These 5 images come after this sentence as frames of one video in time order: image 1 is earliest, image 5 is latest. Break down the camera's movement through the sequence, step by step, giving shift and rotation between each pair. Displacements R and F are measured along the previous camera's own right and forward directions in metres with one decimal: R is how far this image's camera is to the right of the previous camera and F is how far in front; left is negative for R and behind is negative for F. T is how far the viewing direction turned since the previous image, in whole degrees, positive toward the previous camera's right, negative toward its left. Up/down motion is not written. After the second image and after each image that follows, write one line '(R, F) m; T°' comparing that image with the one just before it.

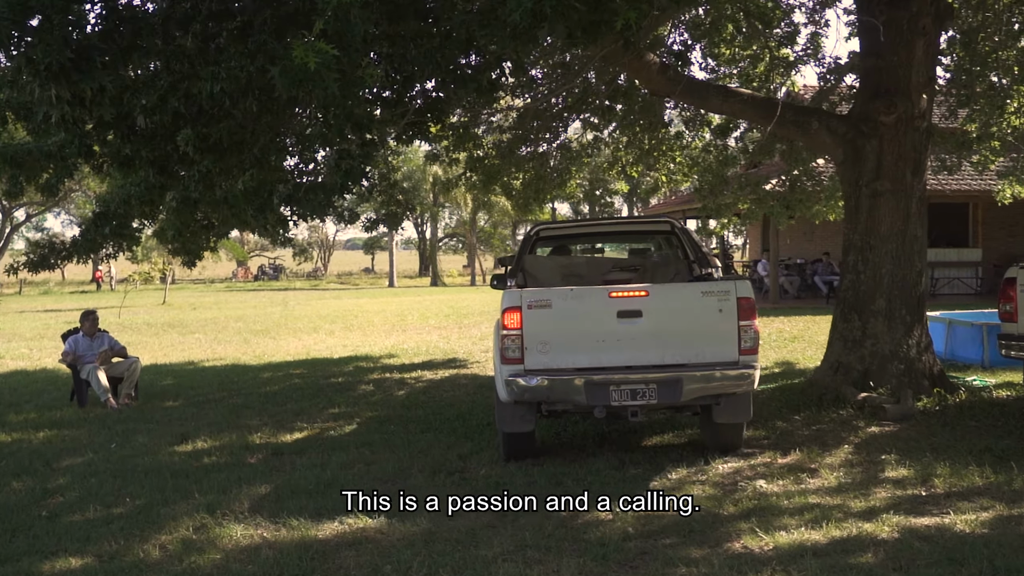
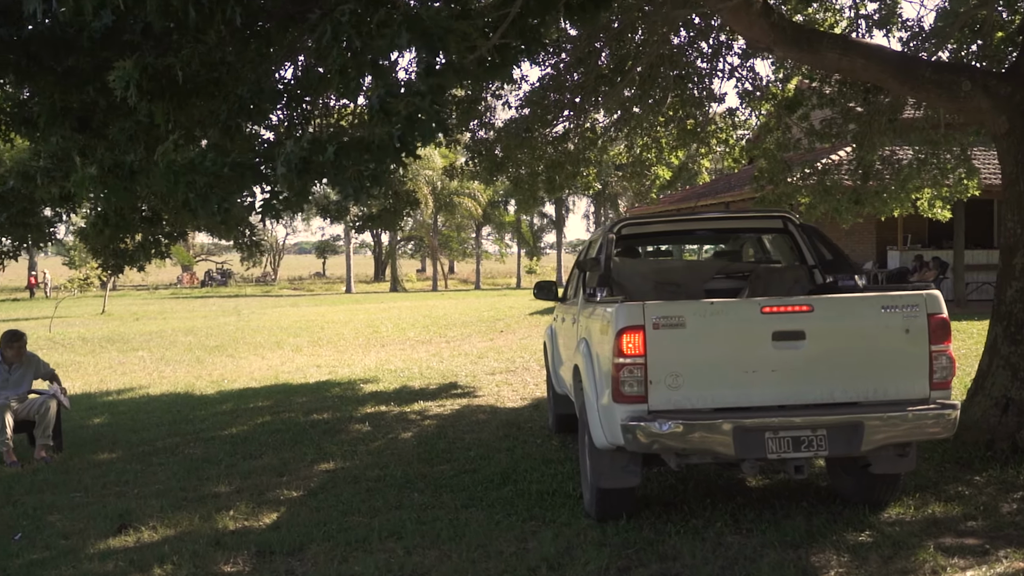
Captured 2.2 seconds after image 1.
(-0.7, +2.1) m; +3°
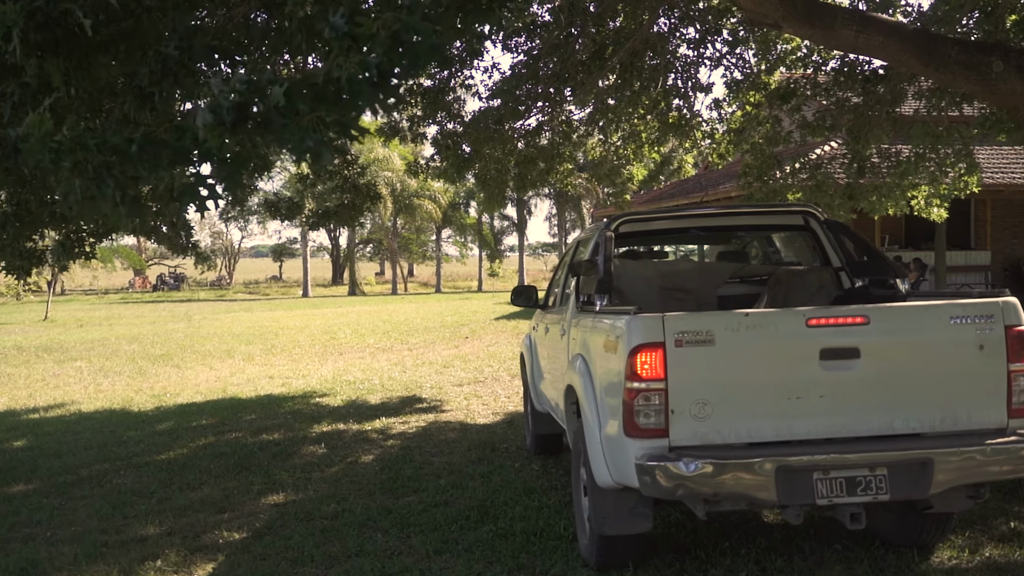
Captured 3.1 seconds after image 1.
(-0.1, +0.8) m; +2°
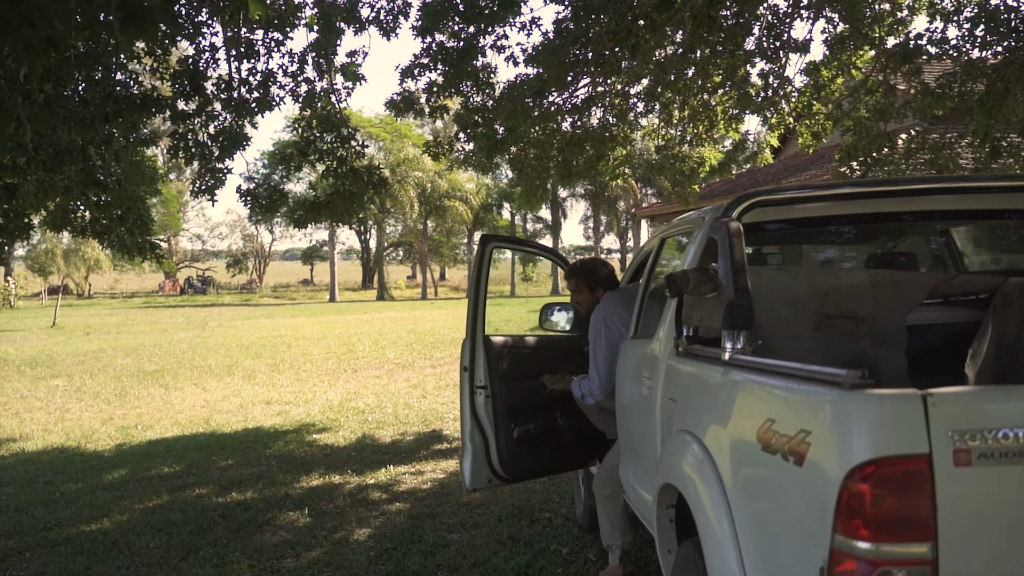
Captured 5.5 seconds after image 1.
(-0.1, +1.8) m; -2°
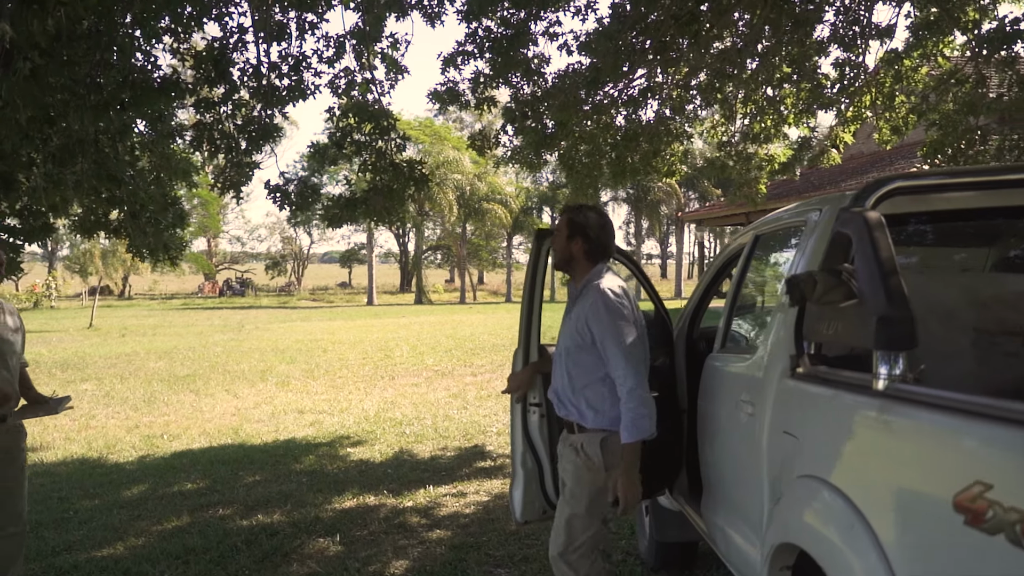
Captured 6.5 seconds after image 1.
(-0.1, +0.5) m; -2°
